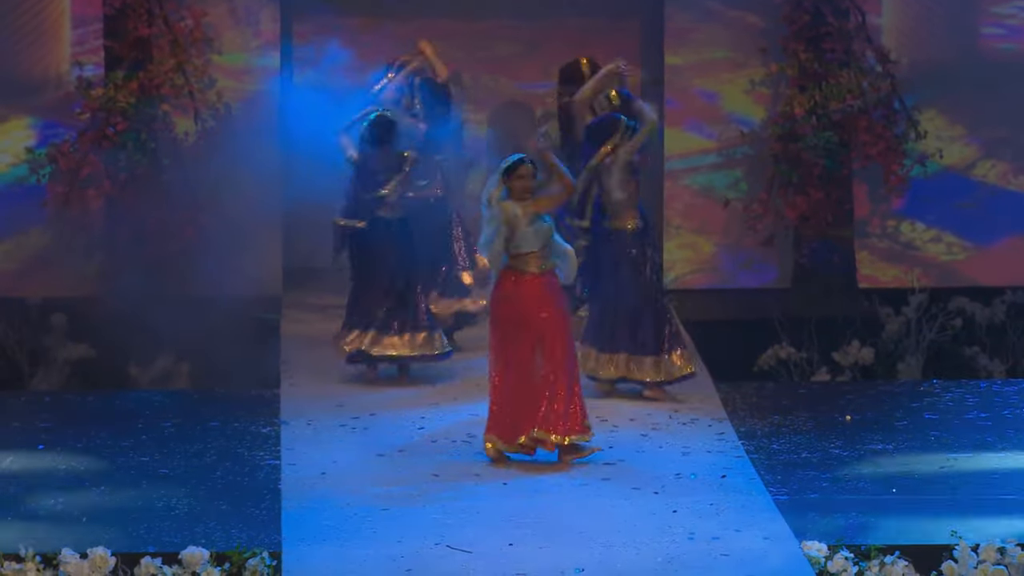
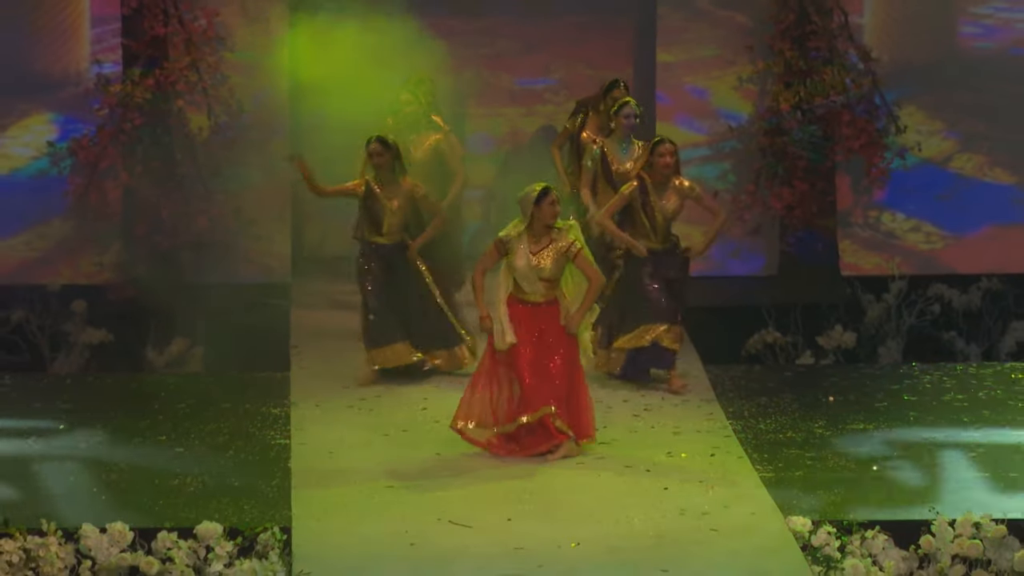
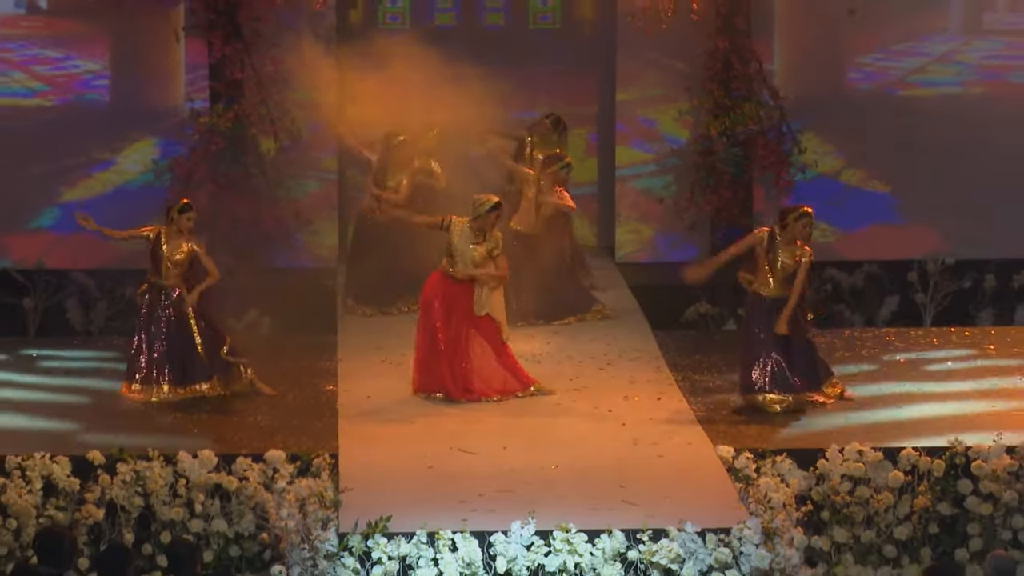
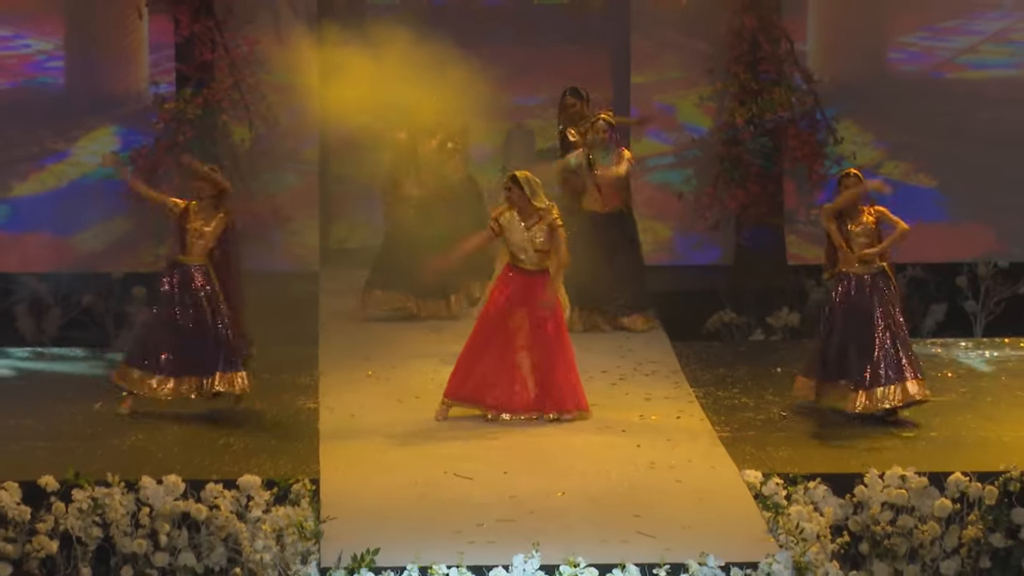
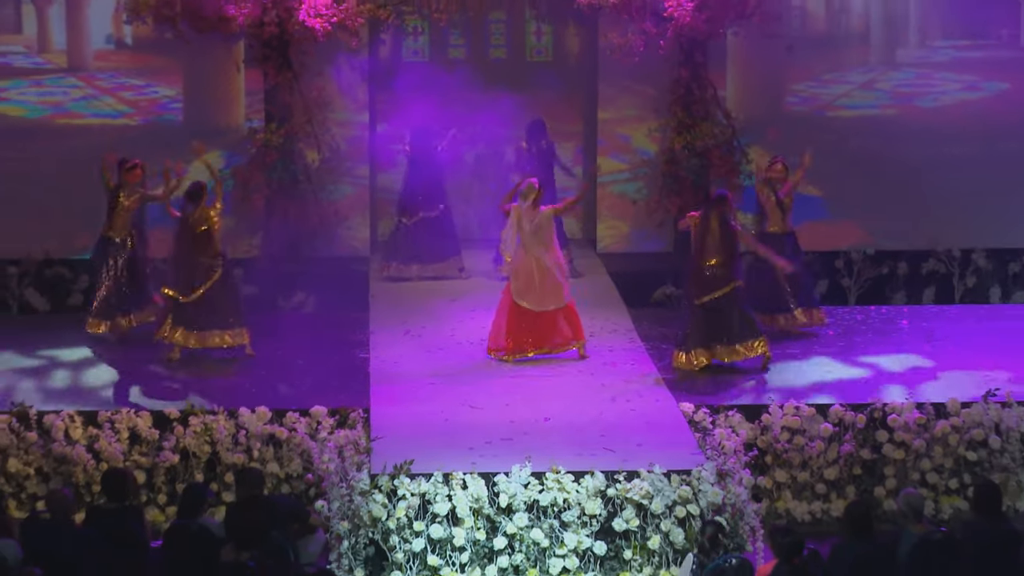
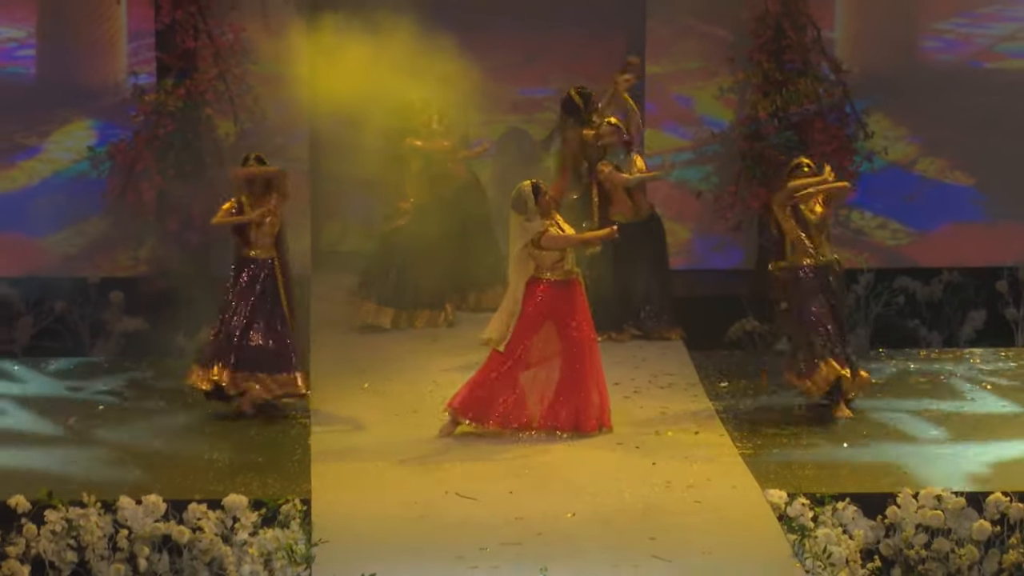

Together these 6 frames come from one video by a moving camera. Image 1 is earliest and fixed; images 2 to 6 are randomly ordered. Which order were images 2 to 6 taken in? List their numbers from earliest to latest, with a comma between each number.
2, 6, 4, 3, 5
